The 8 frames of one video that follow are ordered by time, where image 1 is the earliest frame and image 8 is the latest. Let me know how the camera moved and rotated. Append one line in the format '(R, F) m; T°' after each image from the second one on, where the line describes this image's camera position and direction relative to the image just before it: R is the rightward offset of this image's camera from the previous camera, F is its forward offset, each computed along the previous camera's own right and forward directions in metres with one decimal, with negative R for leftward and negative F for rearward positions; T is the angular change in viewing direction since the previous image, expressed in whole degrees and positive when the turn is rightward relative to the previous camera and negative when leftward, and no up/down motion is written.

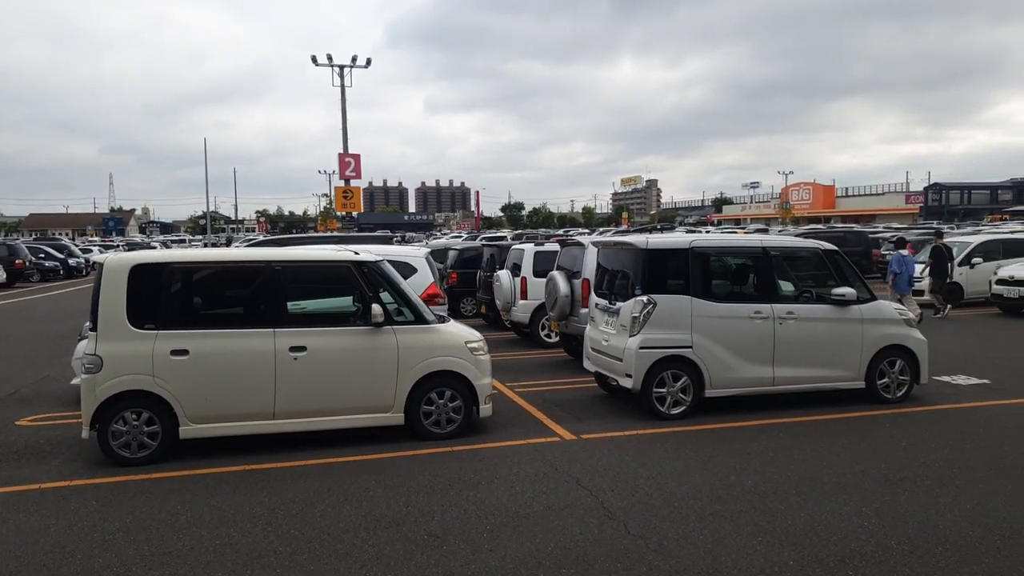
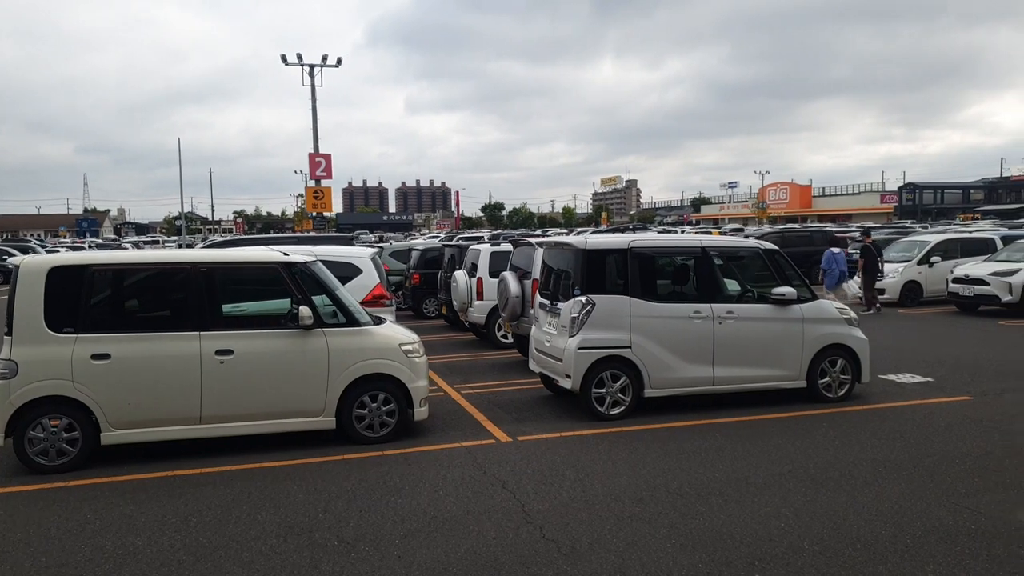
(+0.4, +0.1) m; +1°
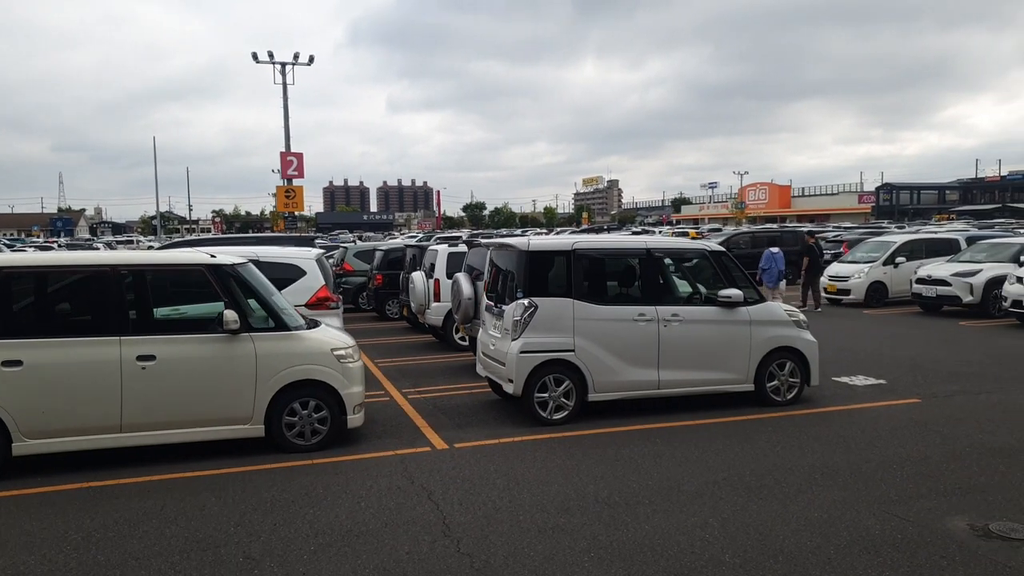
(+0.4, +0.2) m; +1°
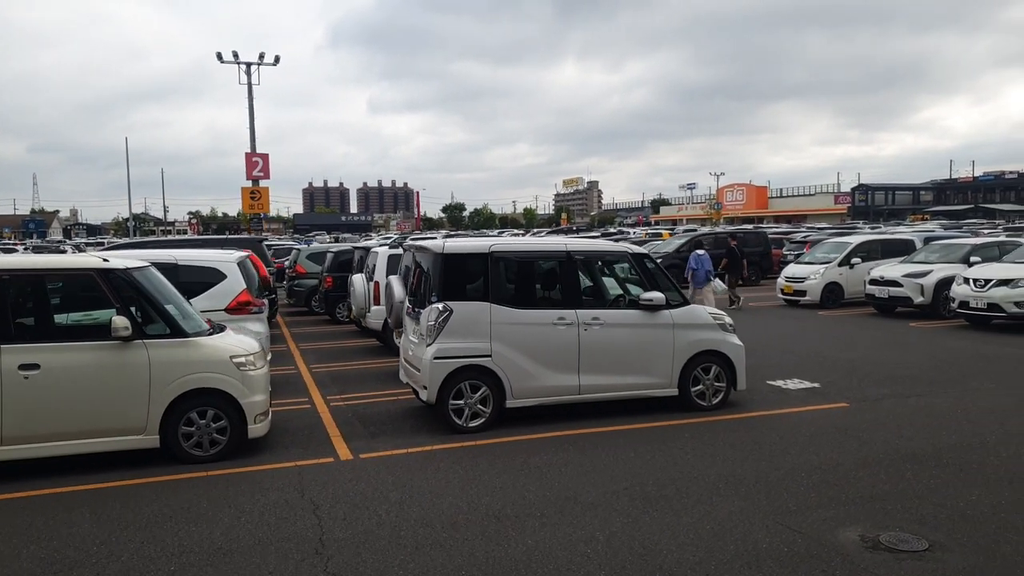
(+0.6, +0.2) m; +1°
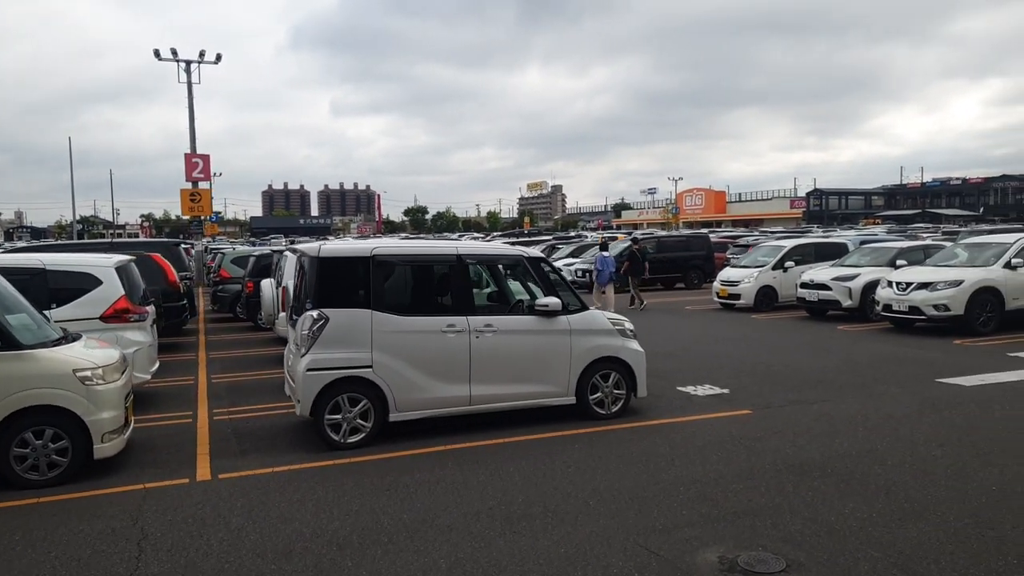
(+0.7, +0.3) m; +3°
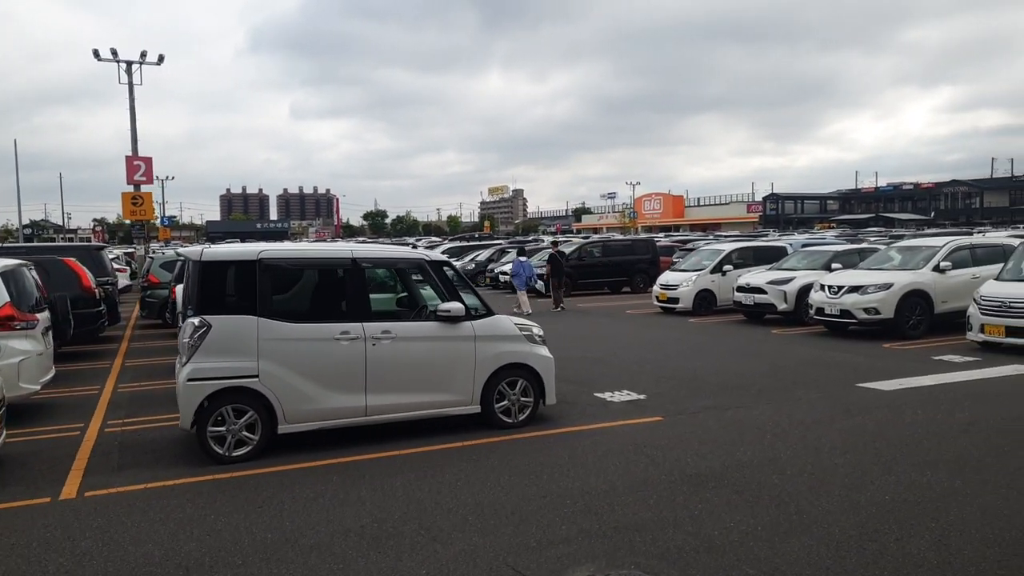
(+0.6, +0.2) m; +3°
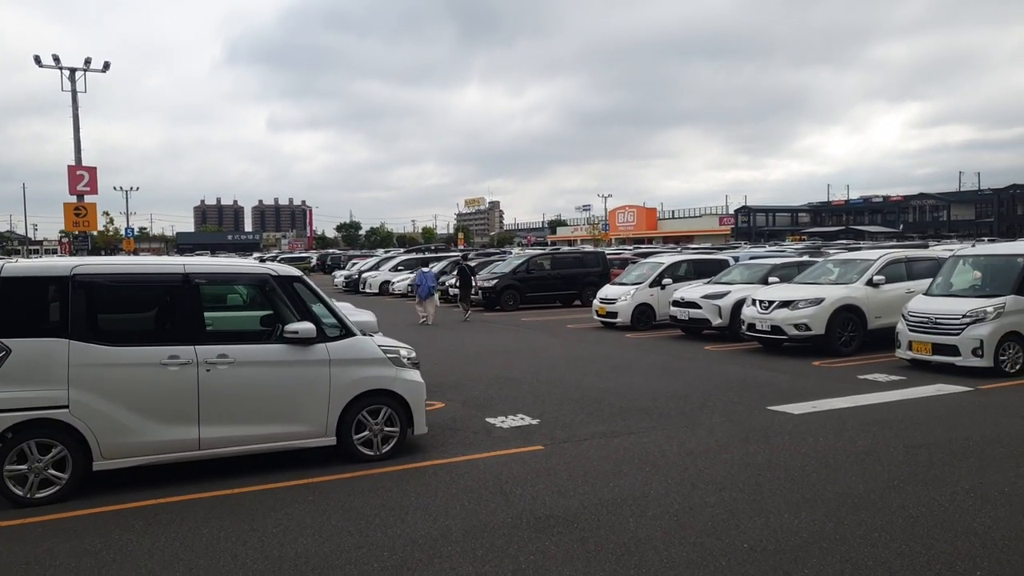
(+1.0, +0.6) m; +2°
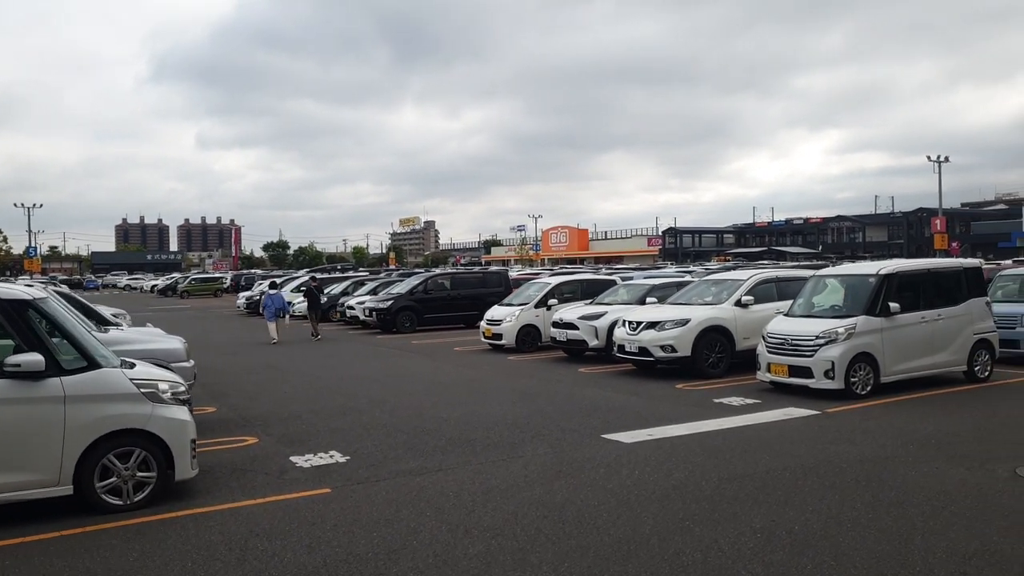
(+1.2, +0.6) m; +5°
